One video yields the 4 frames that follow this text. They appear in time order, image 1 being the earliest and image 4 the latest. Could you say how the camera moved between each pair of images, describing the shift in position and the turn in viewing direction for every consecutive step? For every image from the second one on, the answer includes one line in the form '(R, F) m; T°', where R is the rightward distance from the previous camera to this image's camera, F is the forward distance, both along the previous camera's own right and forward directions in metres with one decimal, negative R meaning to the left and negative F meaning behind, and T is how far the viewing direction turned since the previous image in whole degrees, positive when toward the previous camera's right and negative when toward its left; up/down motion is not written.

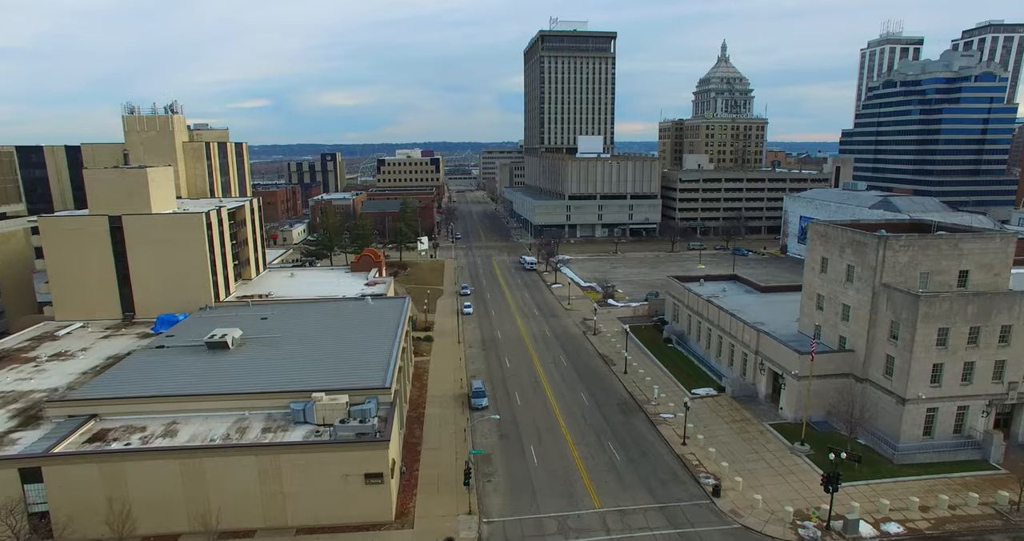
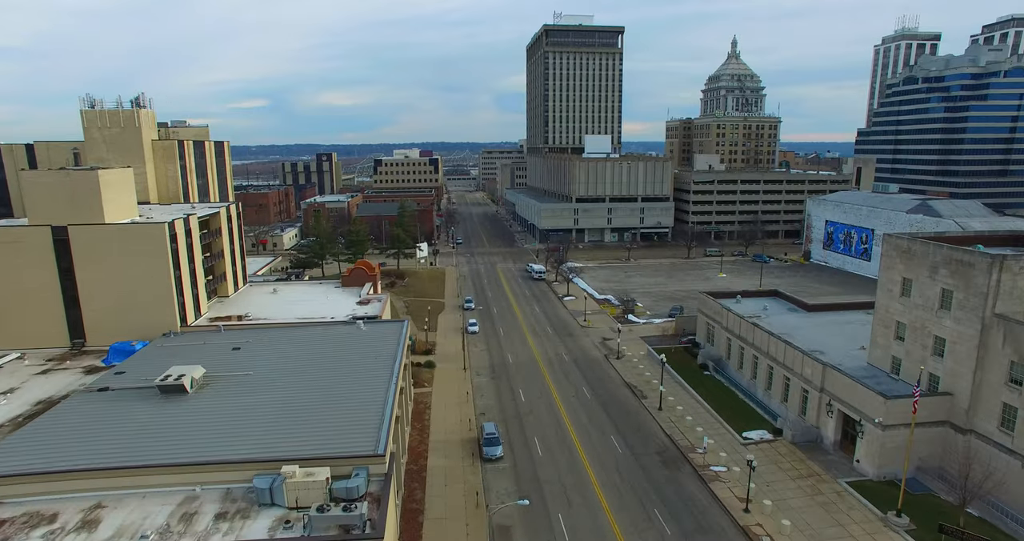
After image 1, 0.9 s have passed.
(-1.0, +6.1) m; 0°
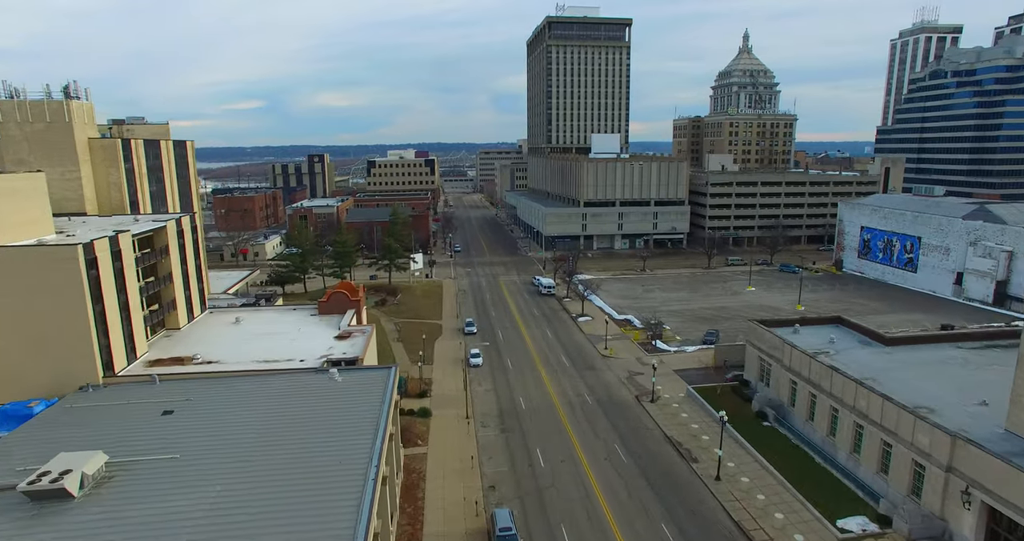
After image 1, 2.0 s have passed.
(-0.8, +8.1) m; 0°
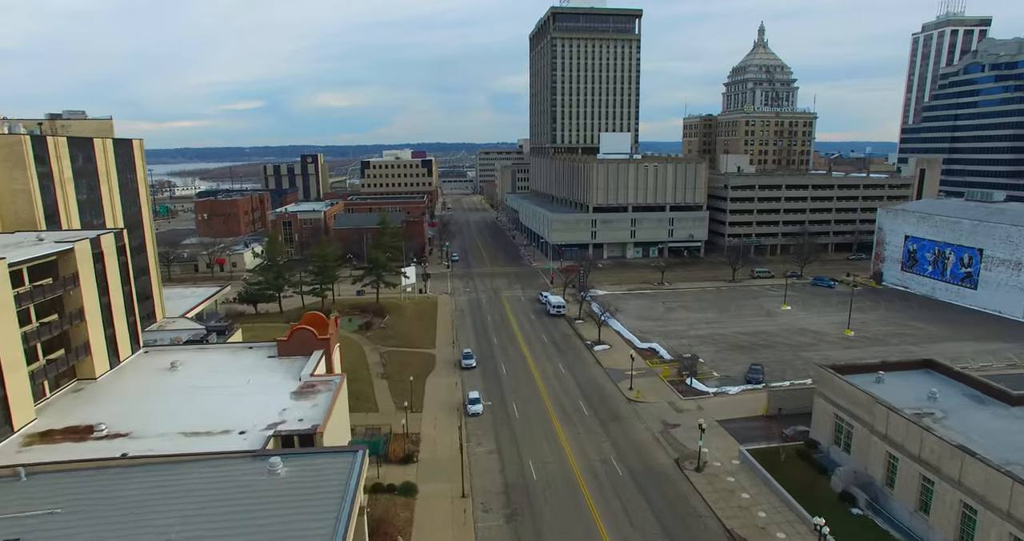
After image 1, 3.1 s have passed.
(-0.4, +8.3) m; 0°
